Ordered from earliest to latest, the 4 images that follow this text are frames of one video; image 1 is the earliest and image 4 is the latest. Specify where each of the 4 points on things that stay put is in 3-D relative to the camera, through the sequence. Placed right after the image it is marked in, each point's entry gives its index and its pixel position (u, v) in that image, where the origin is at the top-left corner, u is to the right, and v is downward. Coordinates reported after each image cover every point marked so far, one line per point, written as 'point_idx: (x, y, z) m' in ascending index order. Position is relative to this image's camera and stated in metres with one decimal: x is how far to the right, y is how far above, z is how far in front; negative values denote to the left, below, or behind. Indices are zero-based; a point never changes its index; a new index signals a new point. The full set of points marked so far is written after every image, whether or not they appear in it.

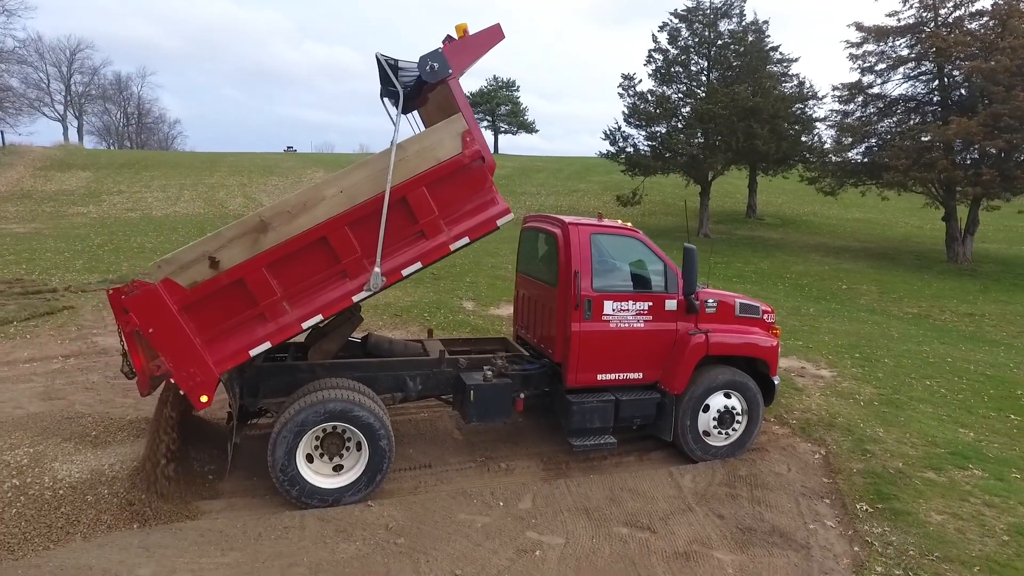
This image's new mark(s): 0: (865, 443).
0: (+3.6, -1.6, +6.4) m
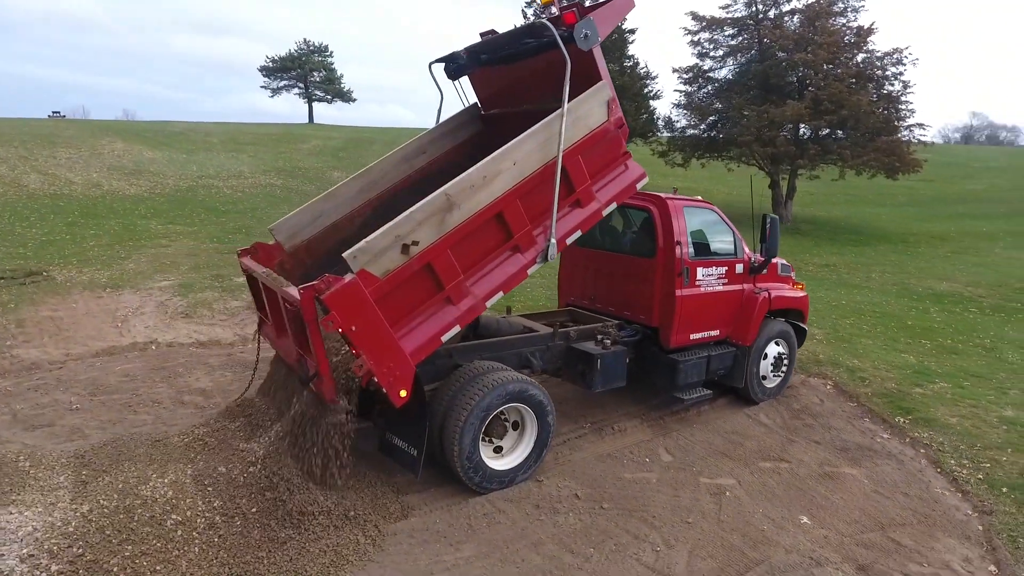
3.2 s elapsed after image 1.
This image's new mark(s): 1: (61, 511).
0: (+4.3, -1.1, +7.9) m
1: (-2.8, -1.4, +3.9) m
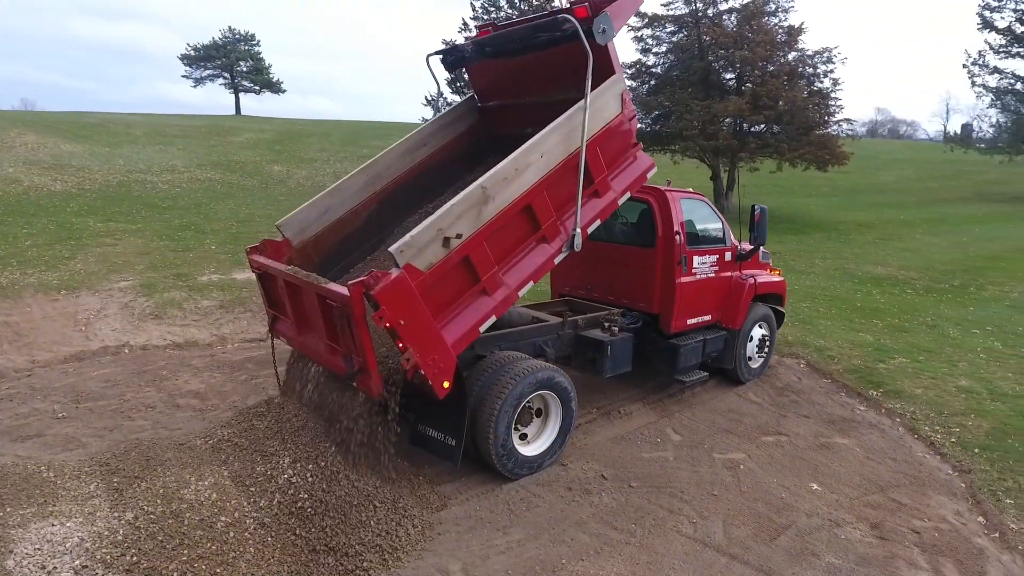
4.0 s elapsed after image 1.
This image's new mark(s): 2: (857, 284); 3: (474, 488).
0: (+4.2, -0.9, +8.5) m
1: (-2.4, -1.4, +3.8) m
2: (+7.2, +0.1, +13.0) m
3: (-0.3, -1.5, +4.9) m
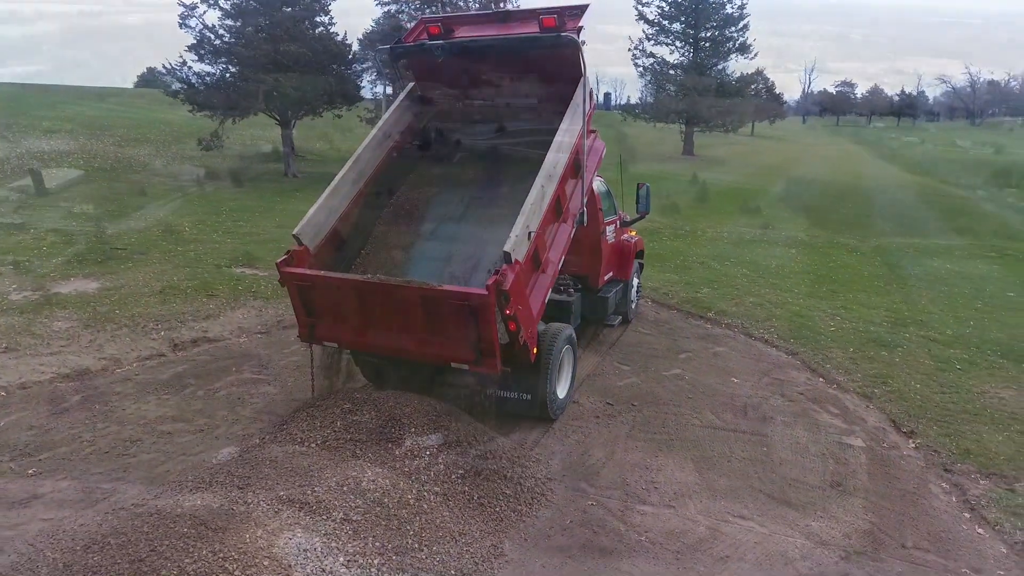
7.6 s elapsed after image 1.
0: (+2.5, 0.0, +11.1) m
1: (-1.2, -1.5, +4.0) m
2: (+3.1, +1.4, +16.4) m
3: (+0.2, -1.4, +5.9) m
